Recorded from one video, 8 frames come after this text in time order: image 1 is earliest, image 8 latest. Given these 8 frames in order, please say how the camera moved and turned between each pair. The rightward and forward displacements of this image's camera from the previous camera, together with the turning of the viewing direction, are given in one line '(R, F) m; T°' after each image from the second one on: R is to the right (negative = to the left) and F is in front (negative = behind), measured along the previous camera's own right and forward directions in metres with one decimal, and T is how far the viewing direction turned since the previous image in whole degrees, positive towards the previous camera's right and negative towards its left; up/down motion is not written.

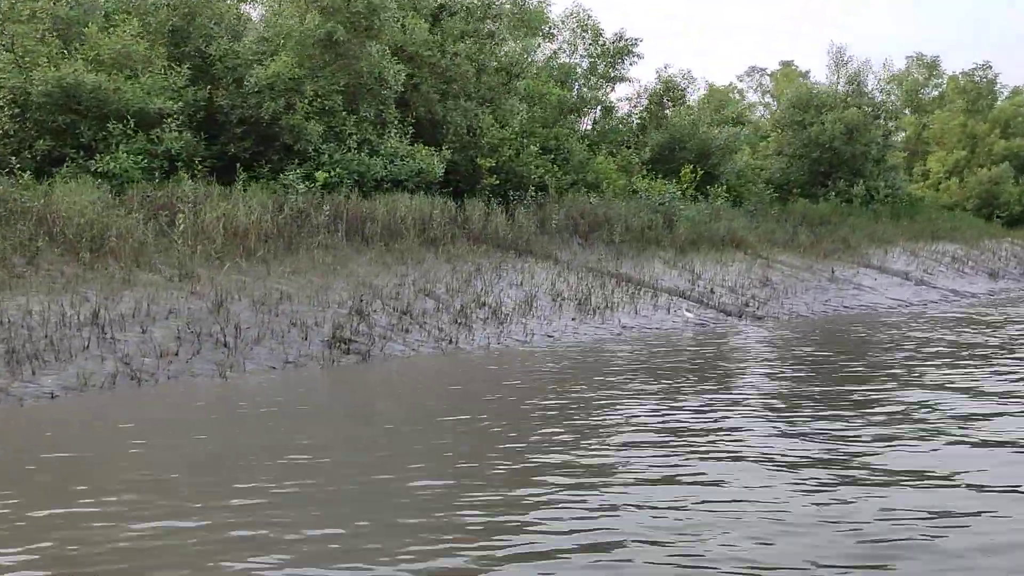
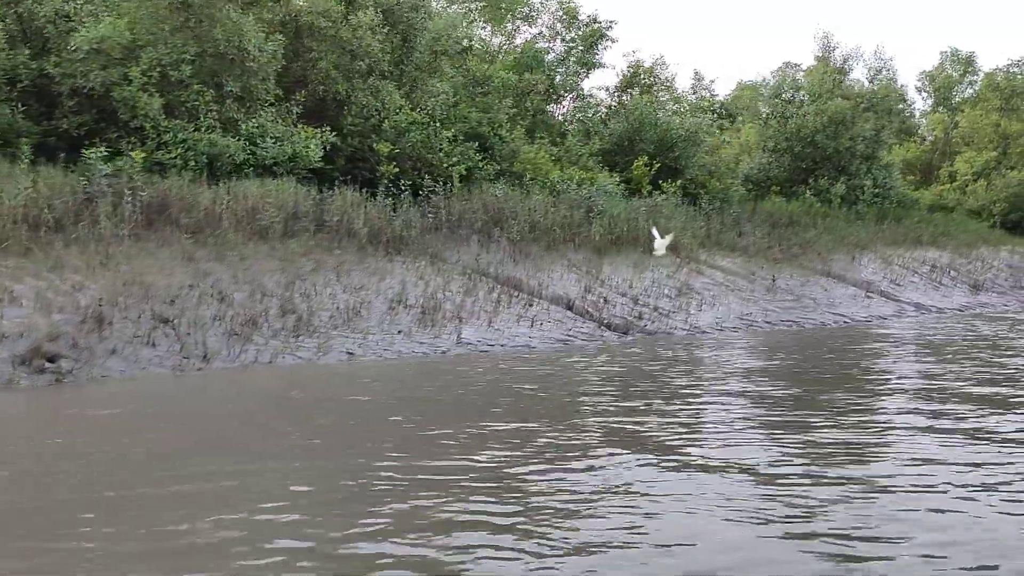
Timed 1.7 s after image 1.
(+2.2, +1.9) m; -3°
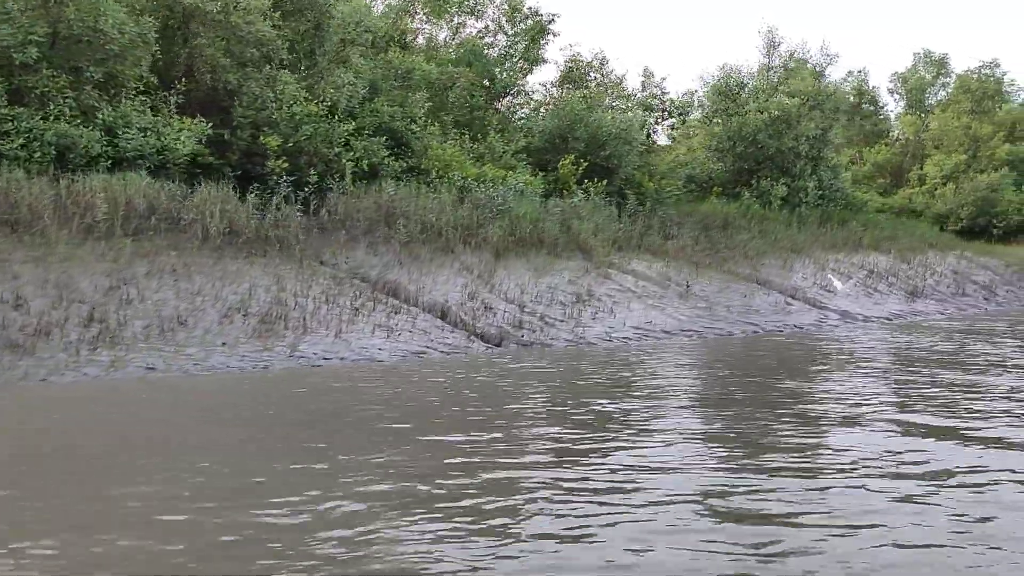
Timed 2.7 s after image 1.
(+1.3, +1.0) m; +1°
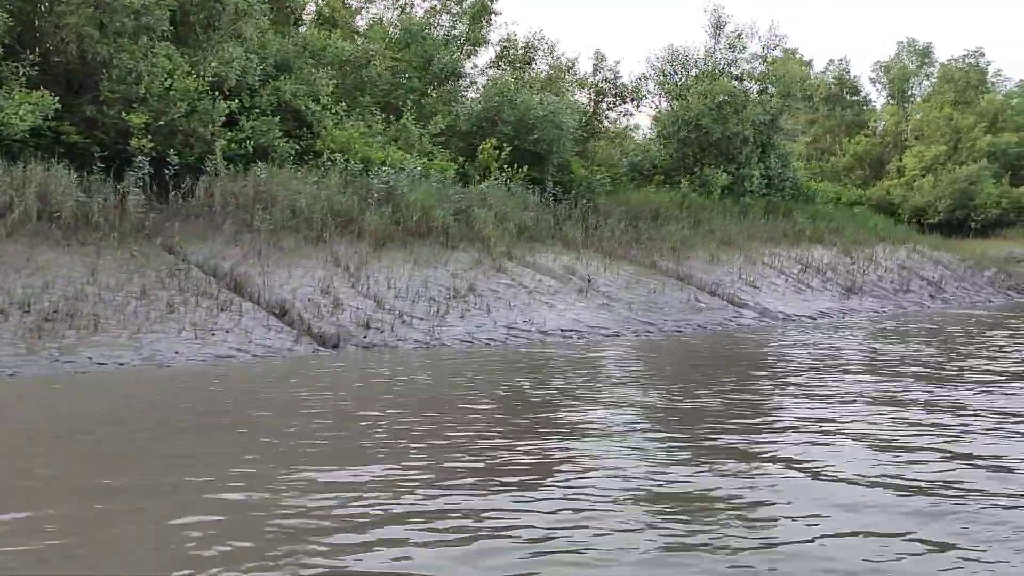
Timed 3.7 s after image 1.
(+1.5, +1.2) m; 0°
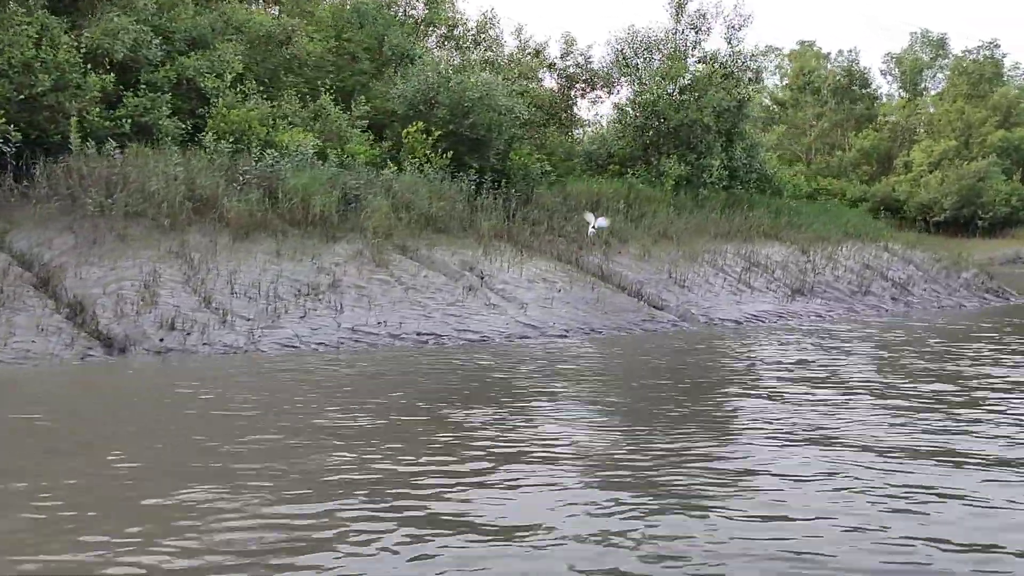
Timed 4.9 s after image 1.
(+1.7, +1.3) m; -1°
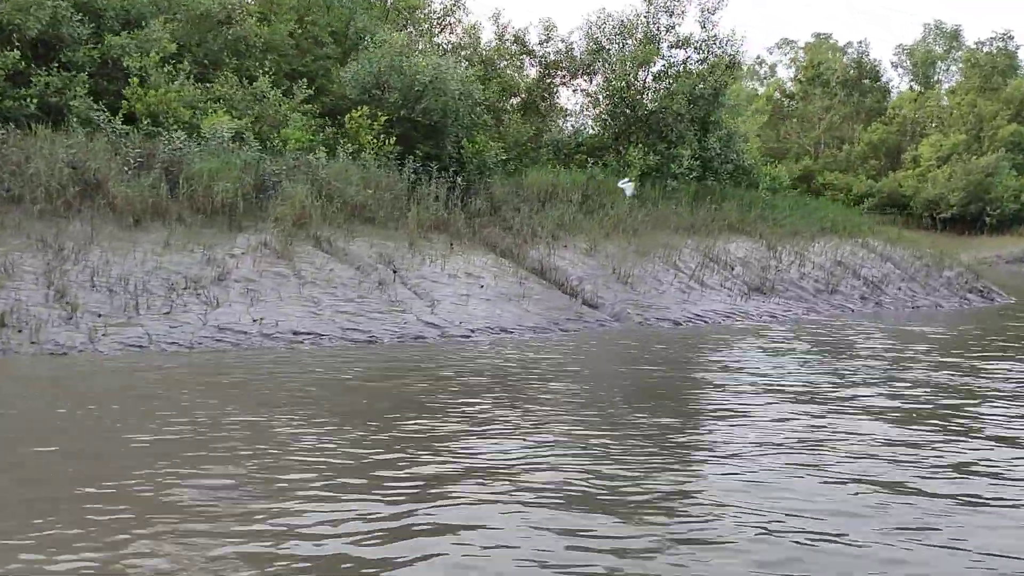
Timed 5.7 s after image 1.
(+1.1, +0.9) m; -1°
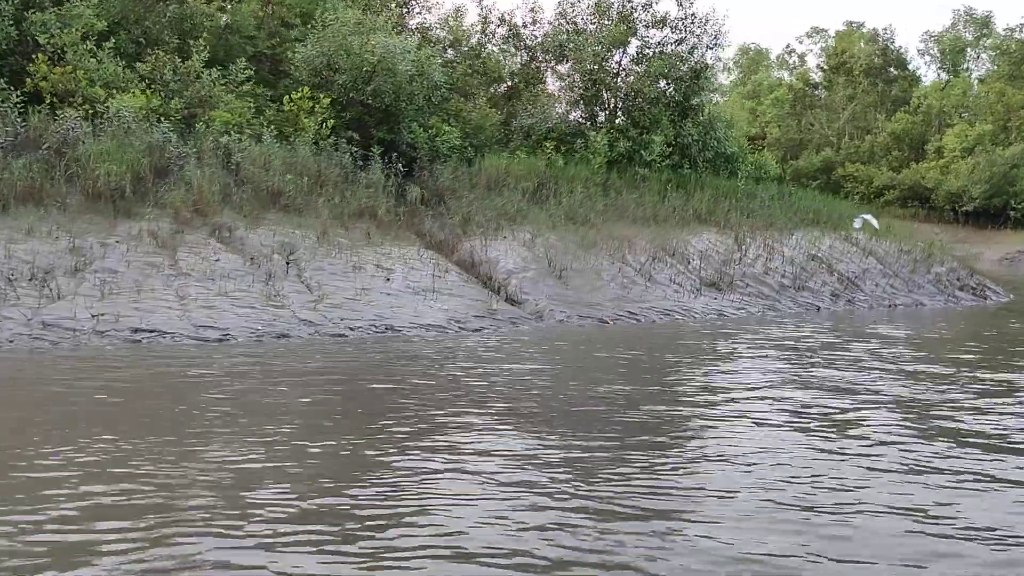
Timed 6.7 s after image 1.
(+1.3, +1.0) m; -2°
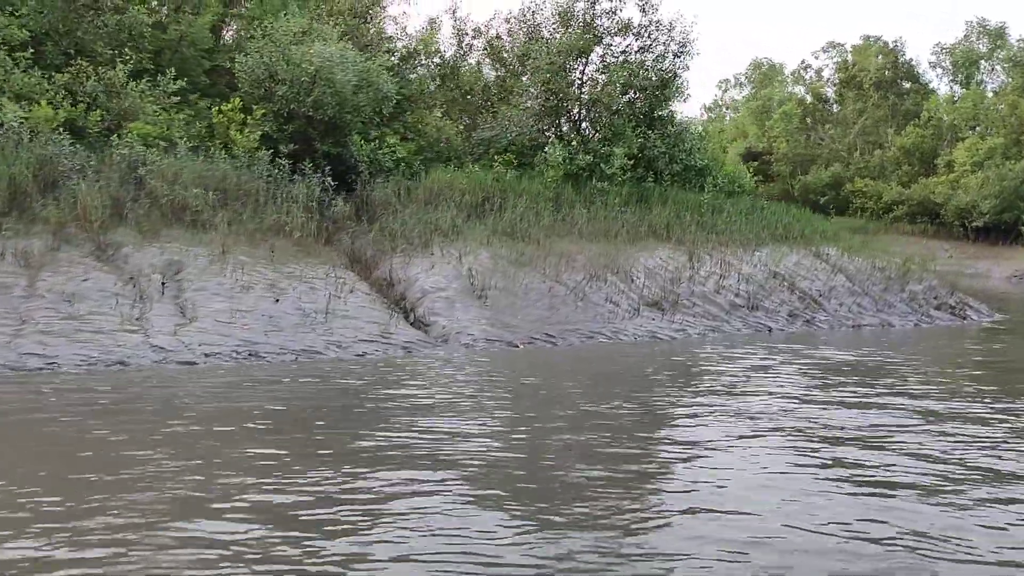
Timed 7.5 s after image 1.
(+1.2, +0.8) m; -2°
